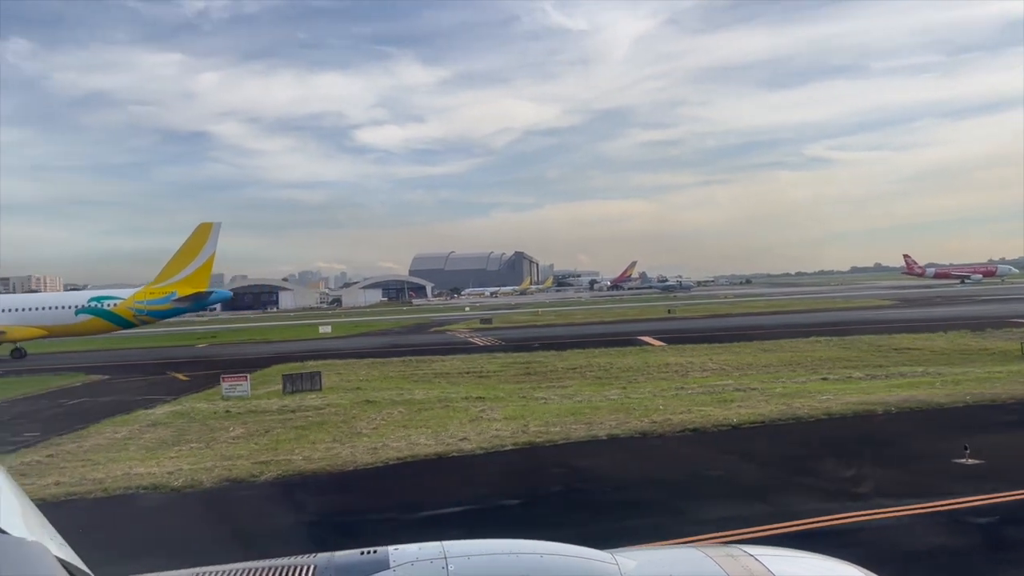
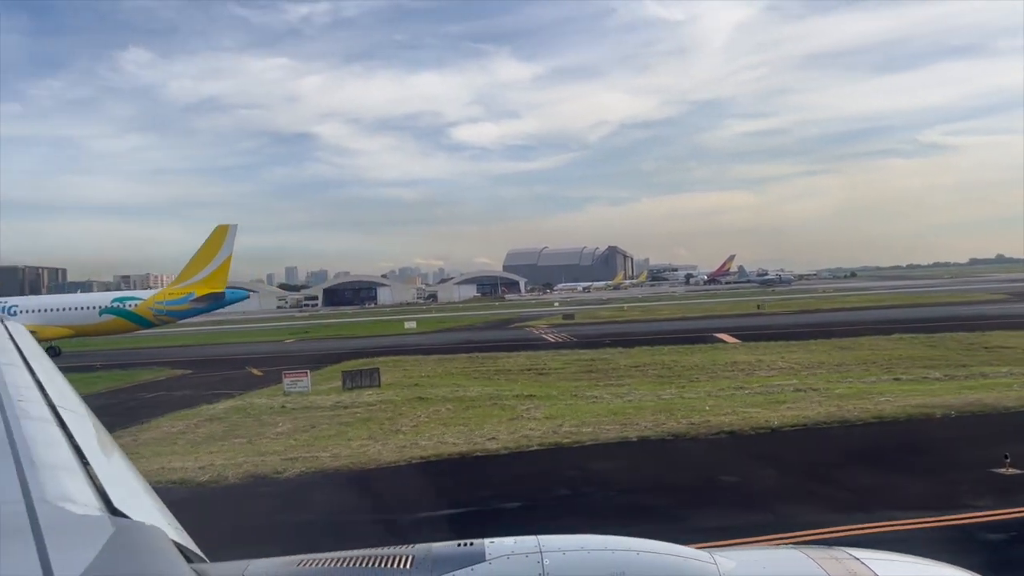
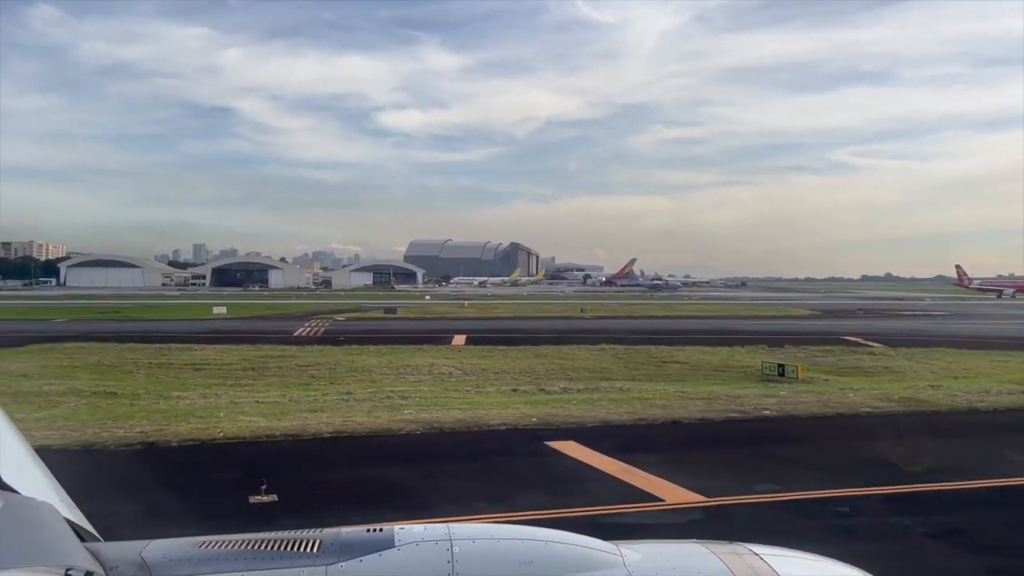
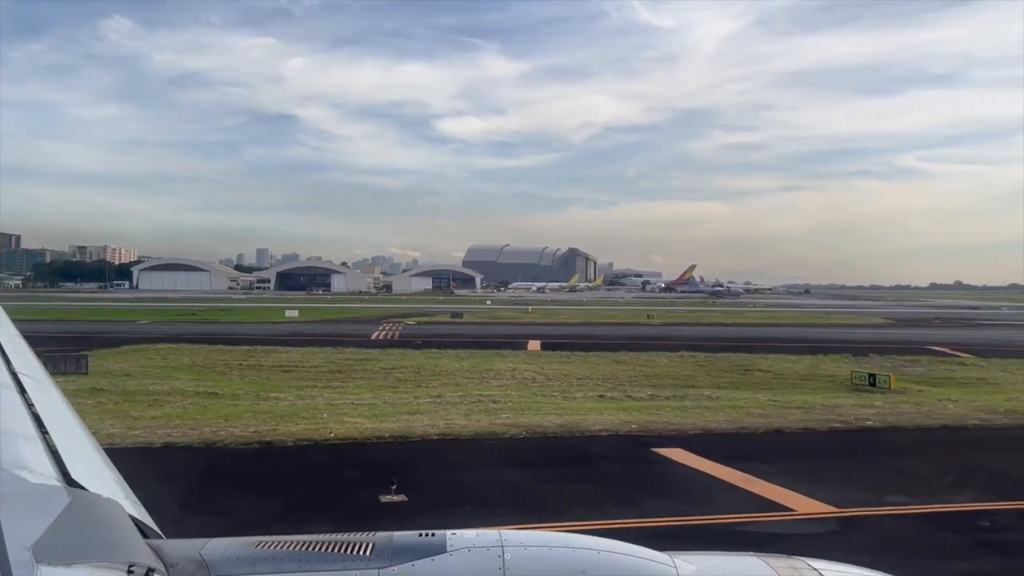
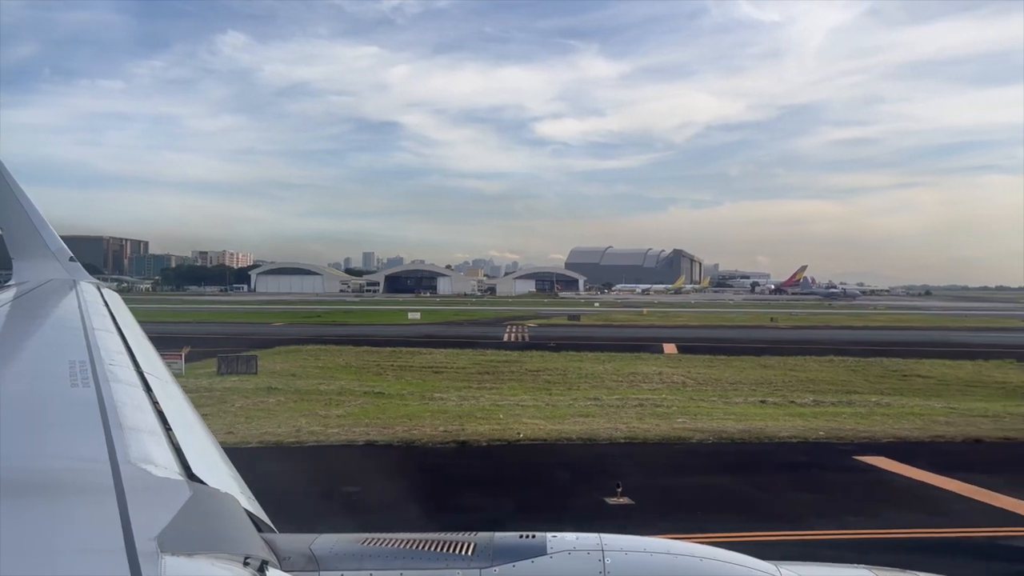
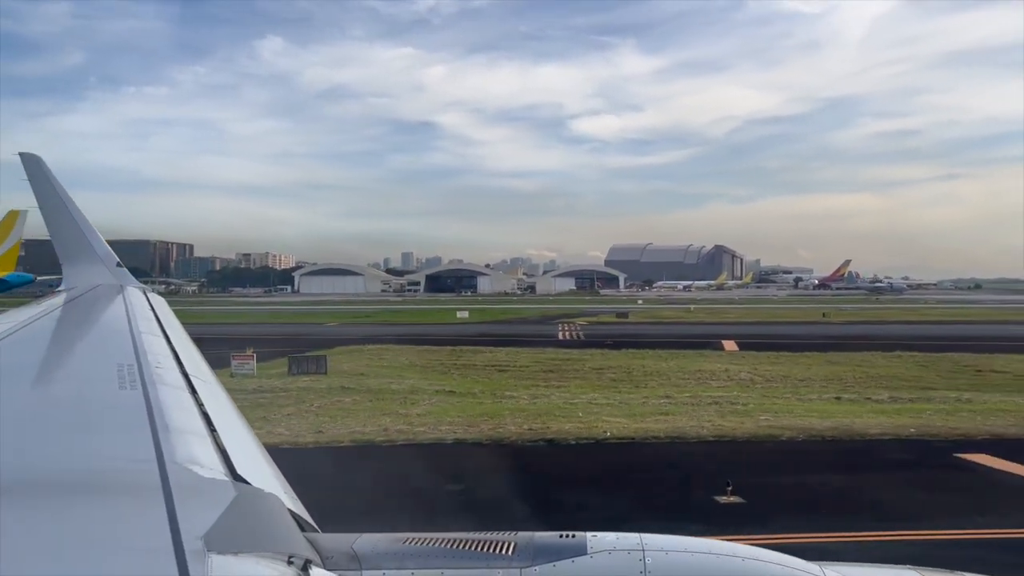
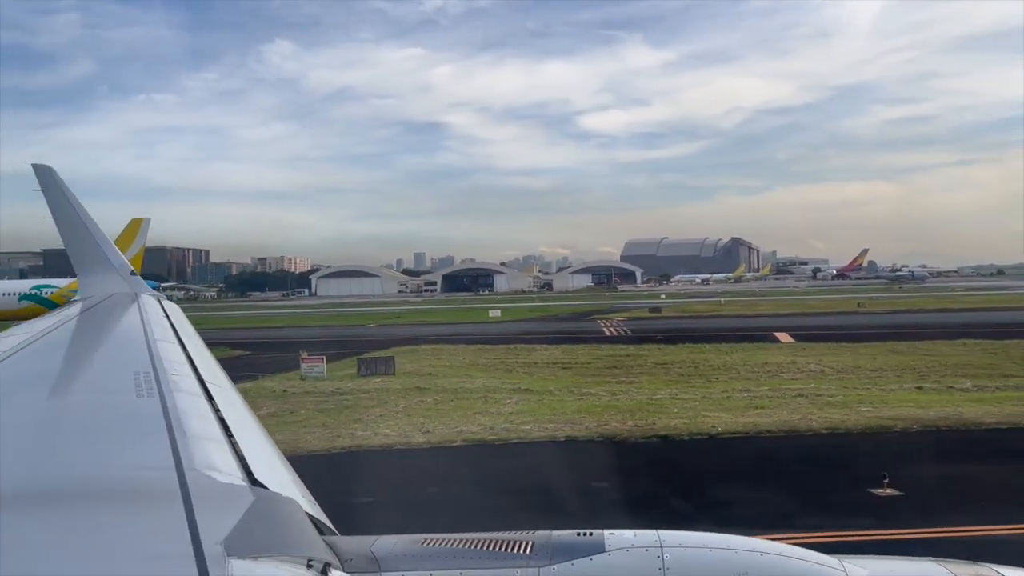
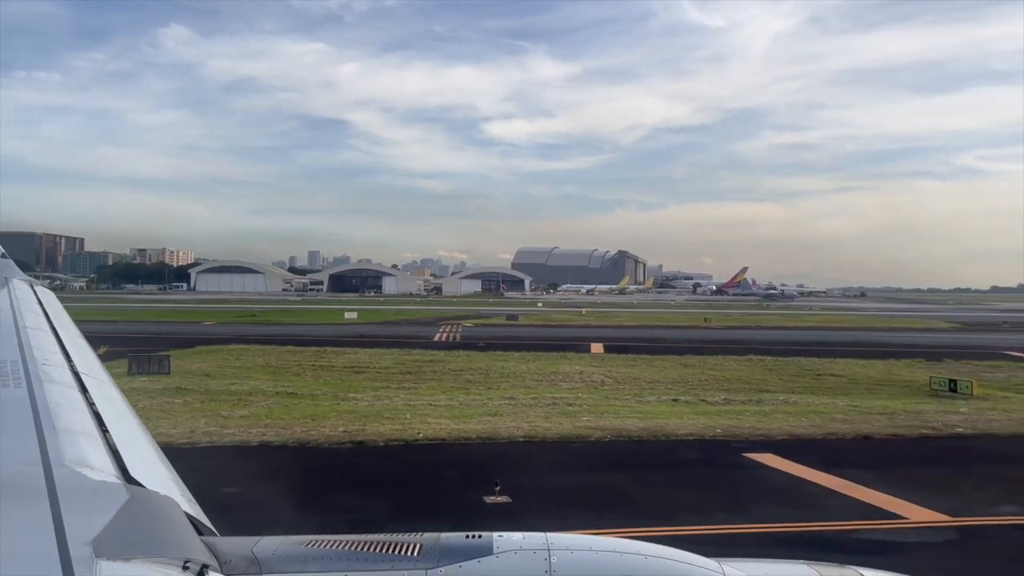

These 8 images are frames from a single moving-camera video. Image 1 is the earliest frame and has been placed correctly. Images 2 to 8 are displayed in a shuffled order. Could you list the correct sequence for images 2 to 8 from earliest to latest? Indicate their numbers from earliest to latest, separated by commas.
2, 7, 6, 5, 8, 4, 3
